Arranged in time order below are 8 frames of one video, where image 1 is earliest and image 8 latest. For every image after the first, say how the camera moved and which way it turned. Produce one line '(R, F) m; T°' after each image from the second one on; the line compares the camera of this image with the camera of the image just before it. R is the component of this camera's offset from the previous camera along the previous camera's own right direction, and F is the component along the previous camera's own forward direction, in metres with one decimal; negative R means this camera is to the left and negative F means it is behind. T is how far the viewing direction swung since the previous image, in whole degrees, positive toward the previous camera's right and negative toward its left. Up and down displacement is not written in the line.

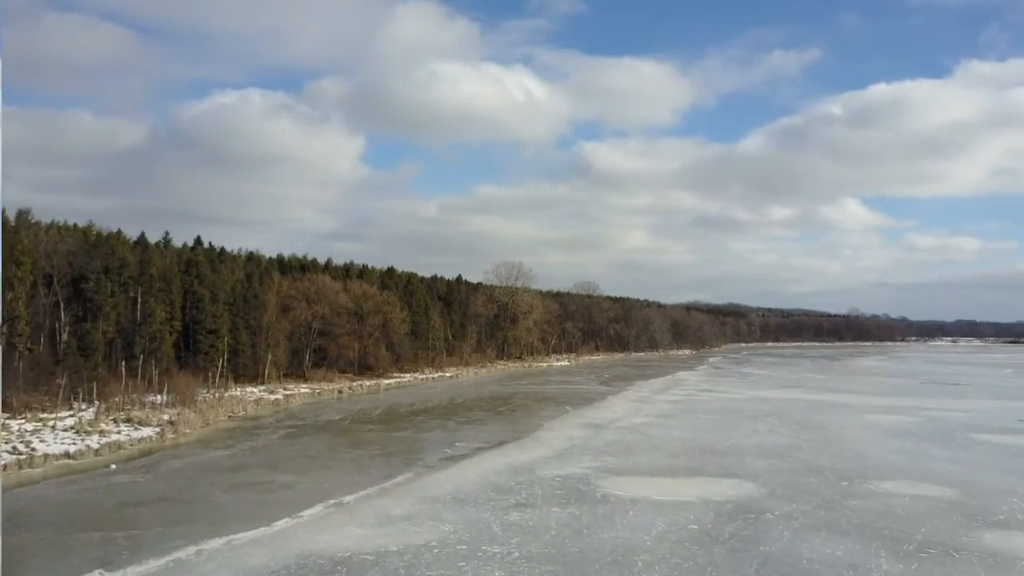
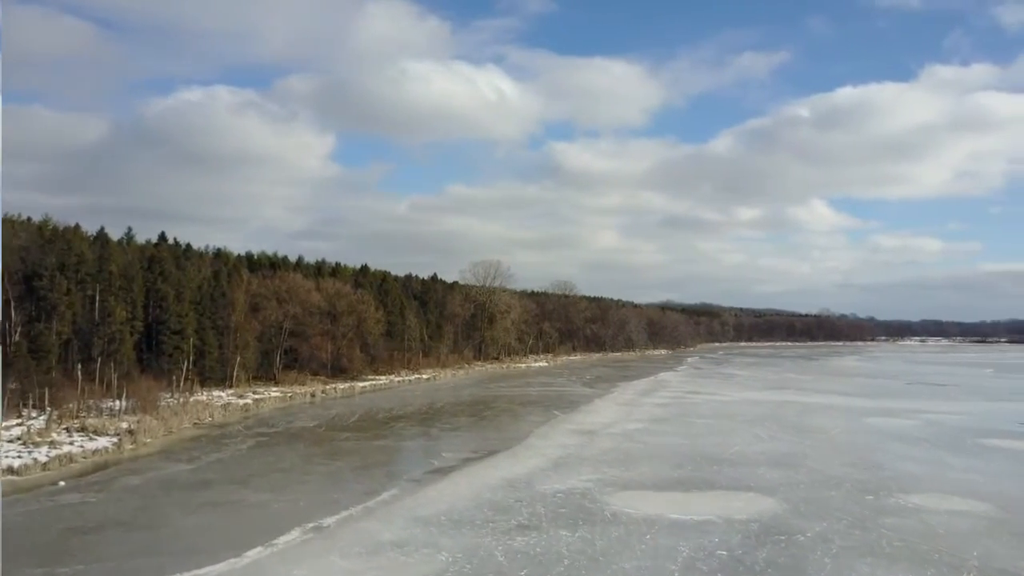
(-0.5, +1.5) m; +2°
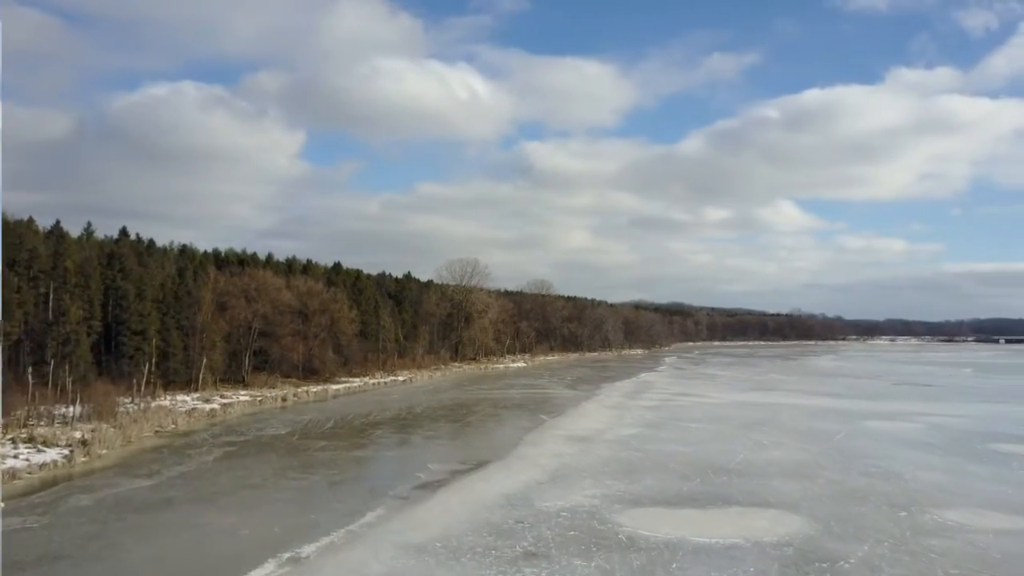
(-0.5, +1.5) m; +2°
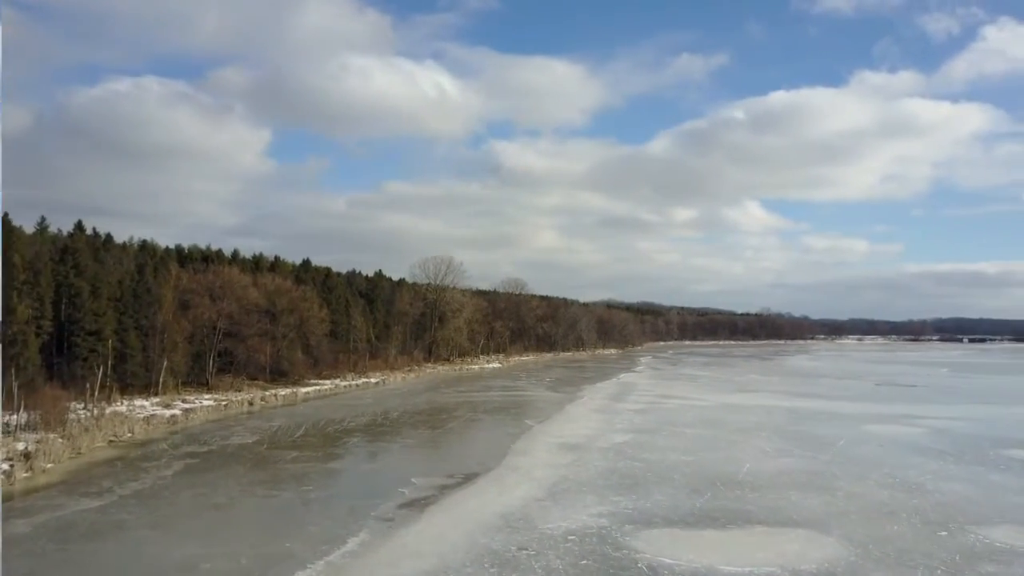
(-0.5, +1.6) m; +2°
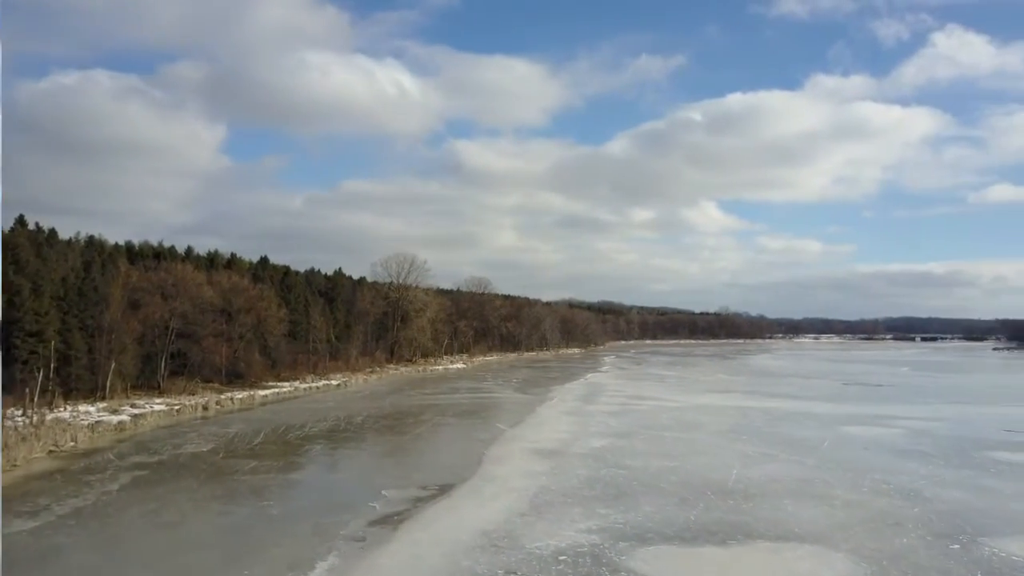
(-0.3, +1.1) m; +3°
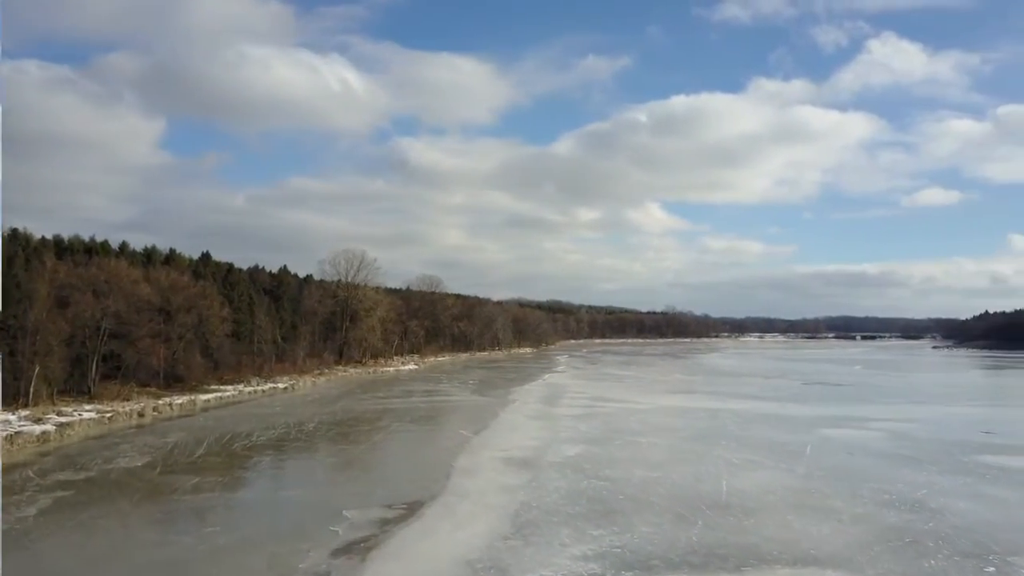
(-0.5, +1.5) m; +4°
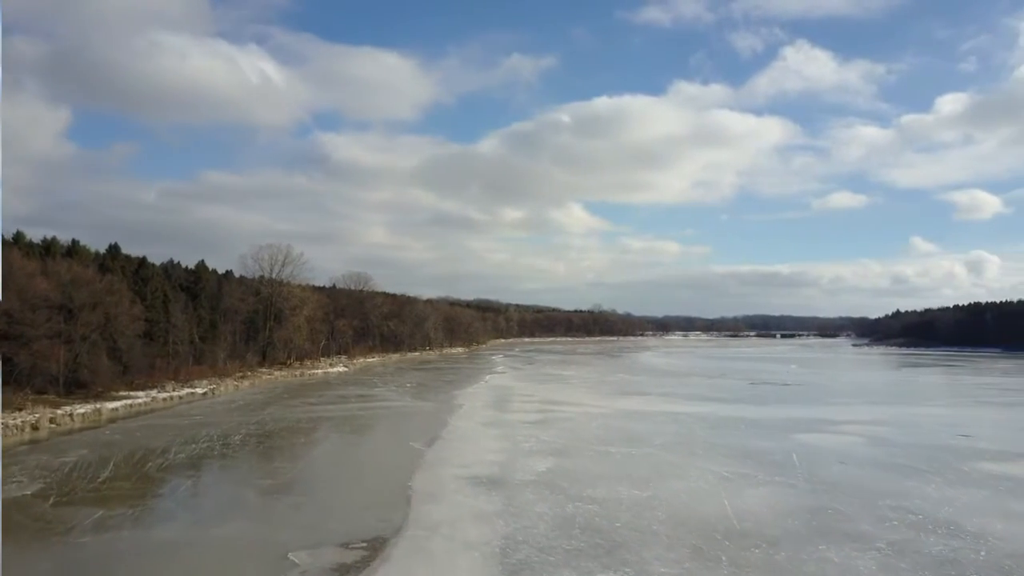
(-0.9, +2.4) m; +5°
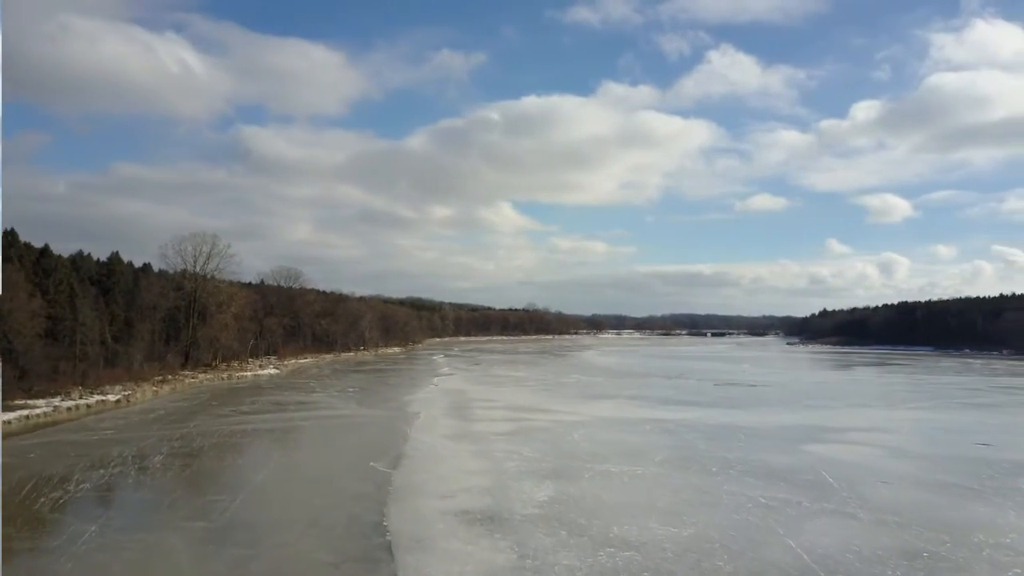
(-1.2, +3.3) m; +5°
